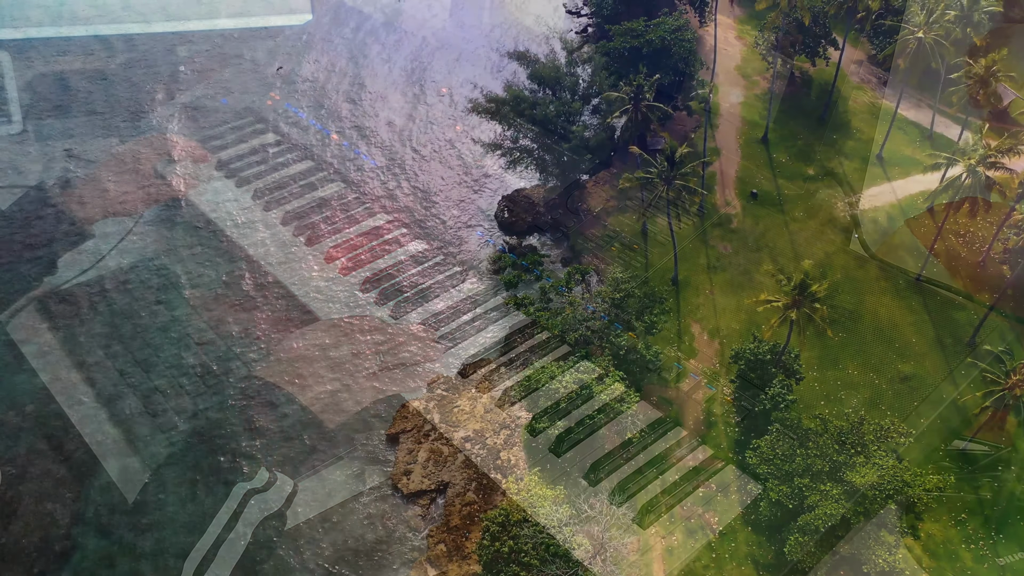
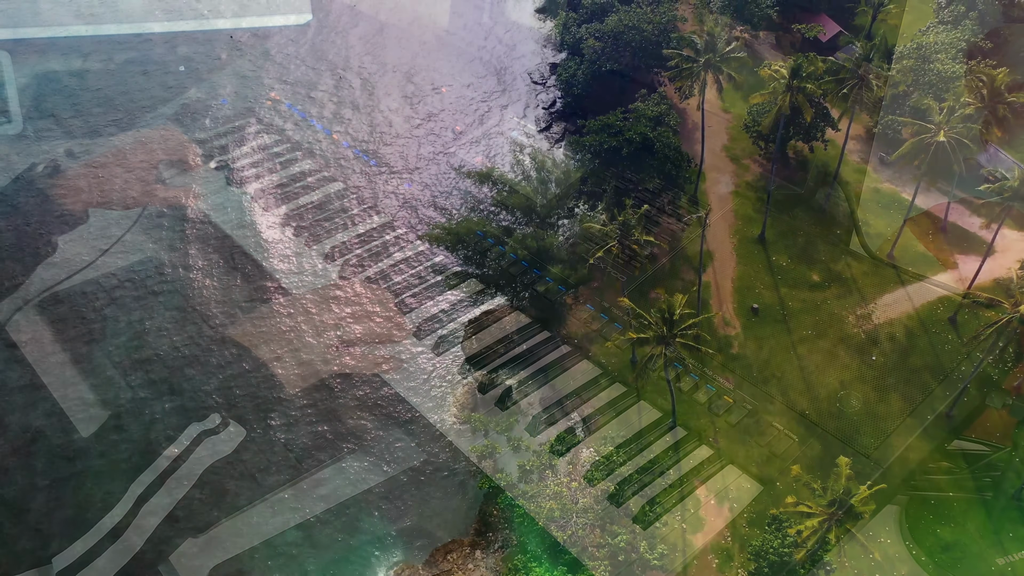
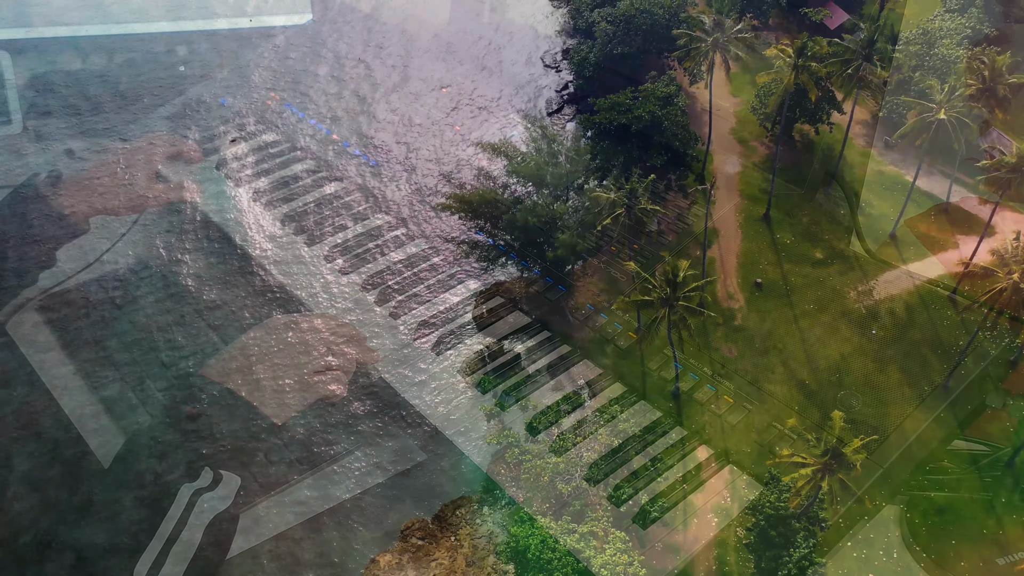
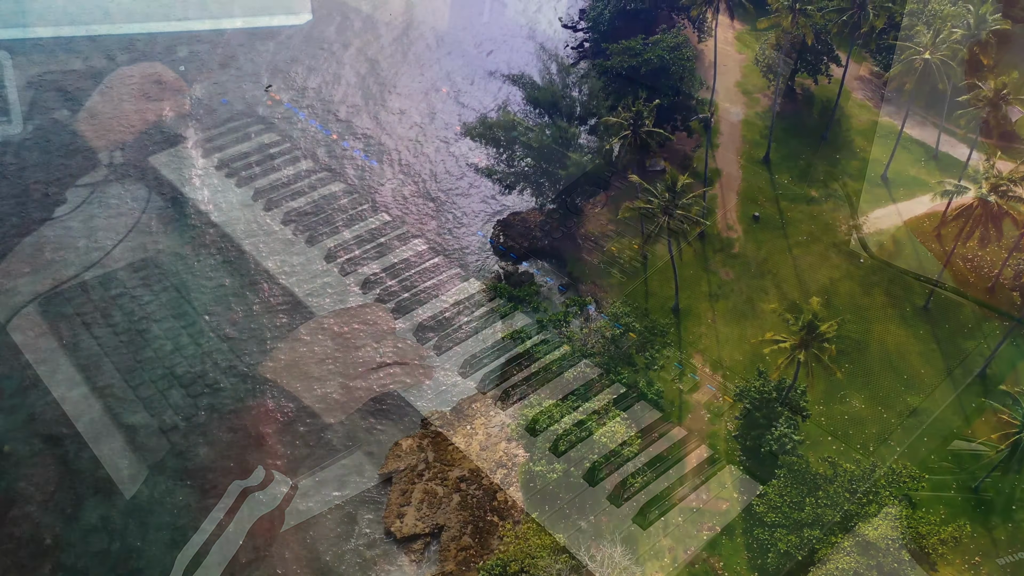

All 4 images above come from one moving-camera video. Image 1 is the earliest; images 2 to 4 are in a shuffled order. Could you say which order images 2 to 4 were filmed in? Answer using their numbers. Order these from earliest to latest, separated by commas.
4, 3, 2
